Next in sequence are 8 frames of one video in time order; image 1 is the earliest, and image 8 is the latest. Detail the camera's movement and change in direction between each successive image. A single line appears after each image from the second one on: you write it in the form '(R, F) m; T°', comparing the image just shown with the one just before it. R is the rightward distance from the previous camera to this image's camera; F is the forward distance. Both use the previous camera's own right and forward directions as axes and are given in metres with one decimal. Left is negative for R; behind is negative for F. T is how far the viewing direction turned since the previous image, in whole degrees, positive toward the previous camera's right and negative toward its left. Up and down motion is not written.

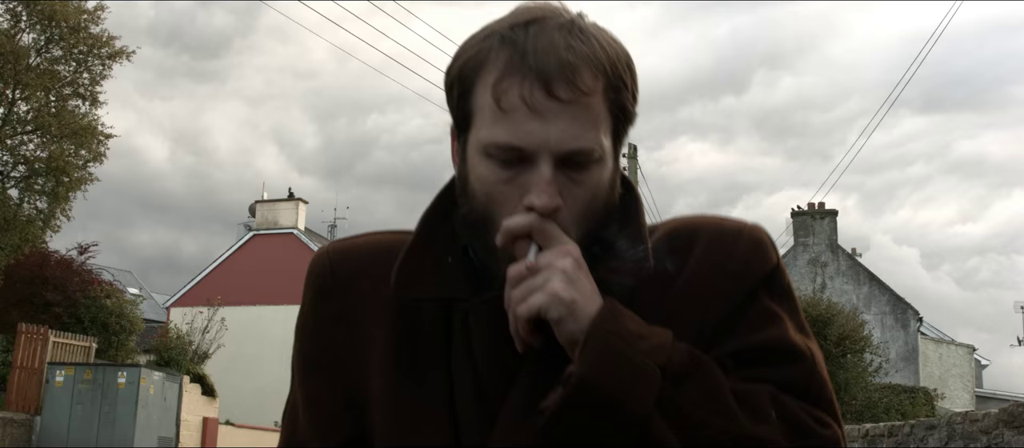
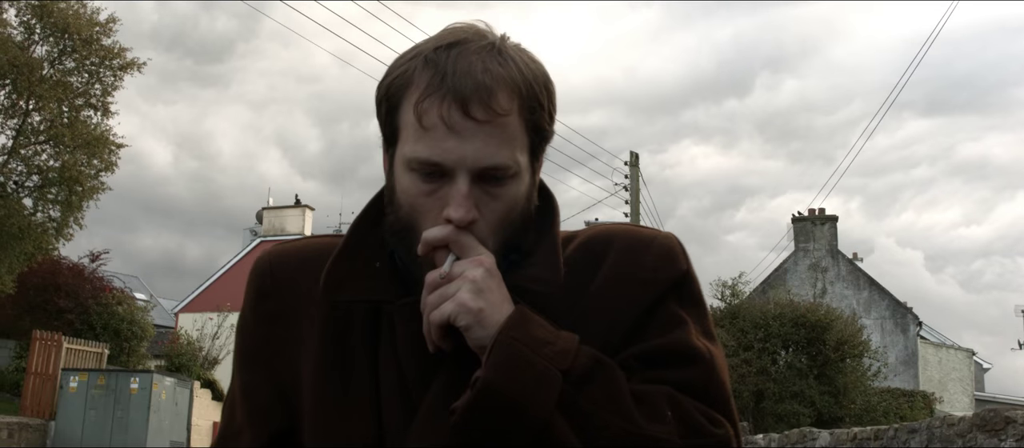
(0.0, -0.3) m; 0°
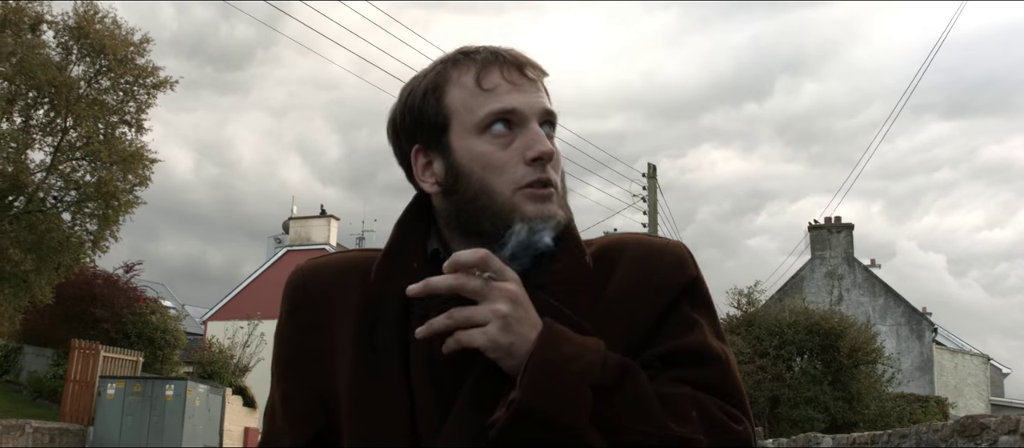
(0.0, -0.6) m; -1°
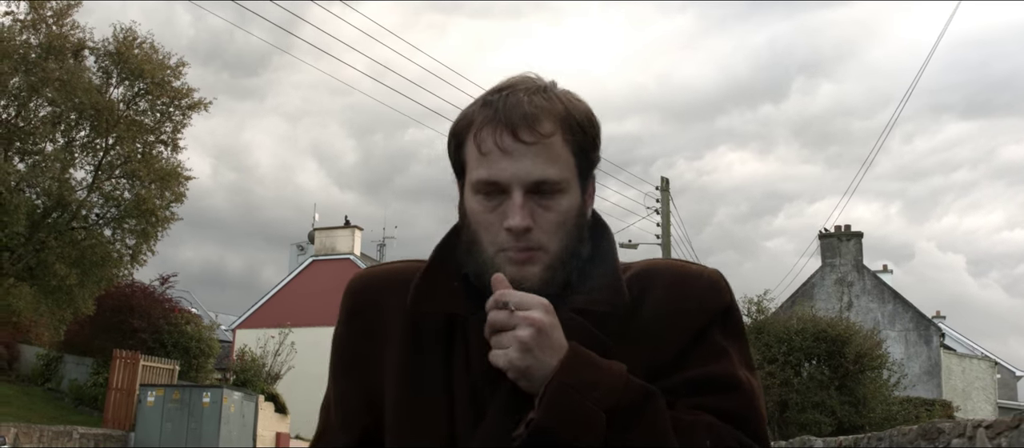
(0.0, -0.9) m; -1°
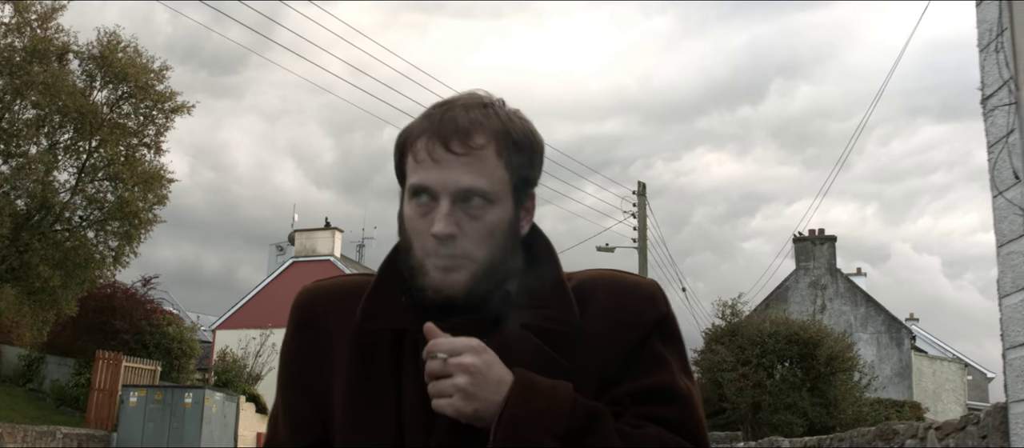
(0.0, -0.3) m; +1°
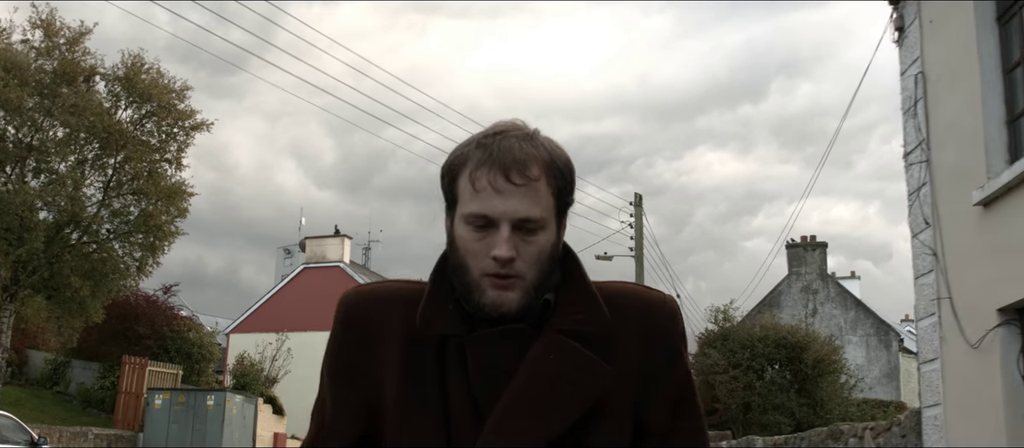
(0.0, -1.2) m; 0°
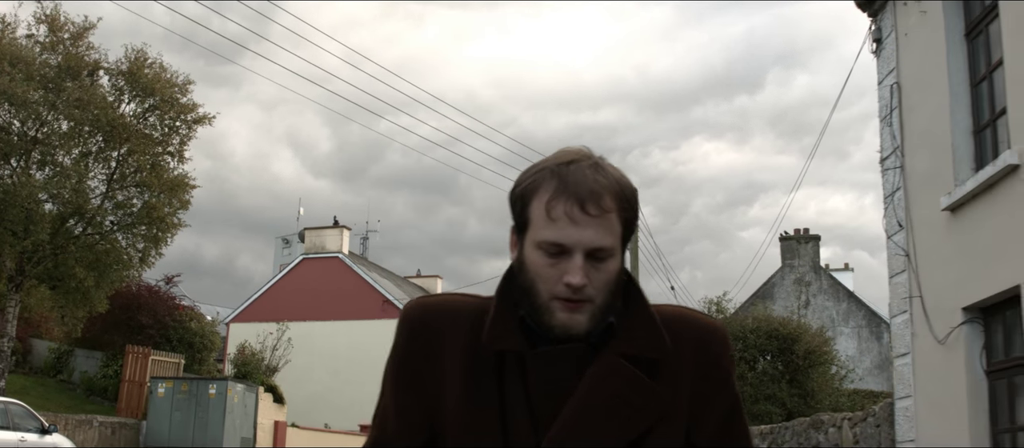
(0.0, -0.4) m; 0°
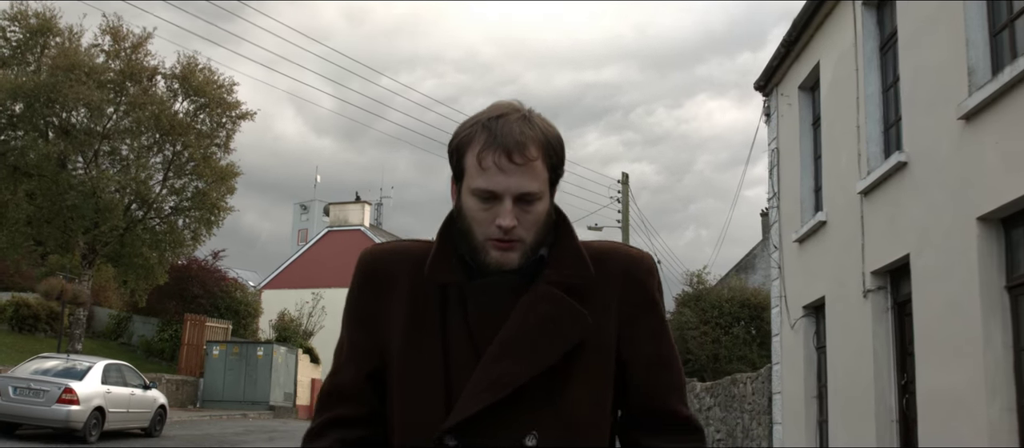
(0.0, -3.3) m; 0°
